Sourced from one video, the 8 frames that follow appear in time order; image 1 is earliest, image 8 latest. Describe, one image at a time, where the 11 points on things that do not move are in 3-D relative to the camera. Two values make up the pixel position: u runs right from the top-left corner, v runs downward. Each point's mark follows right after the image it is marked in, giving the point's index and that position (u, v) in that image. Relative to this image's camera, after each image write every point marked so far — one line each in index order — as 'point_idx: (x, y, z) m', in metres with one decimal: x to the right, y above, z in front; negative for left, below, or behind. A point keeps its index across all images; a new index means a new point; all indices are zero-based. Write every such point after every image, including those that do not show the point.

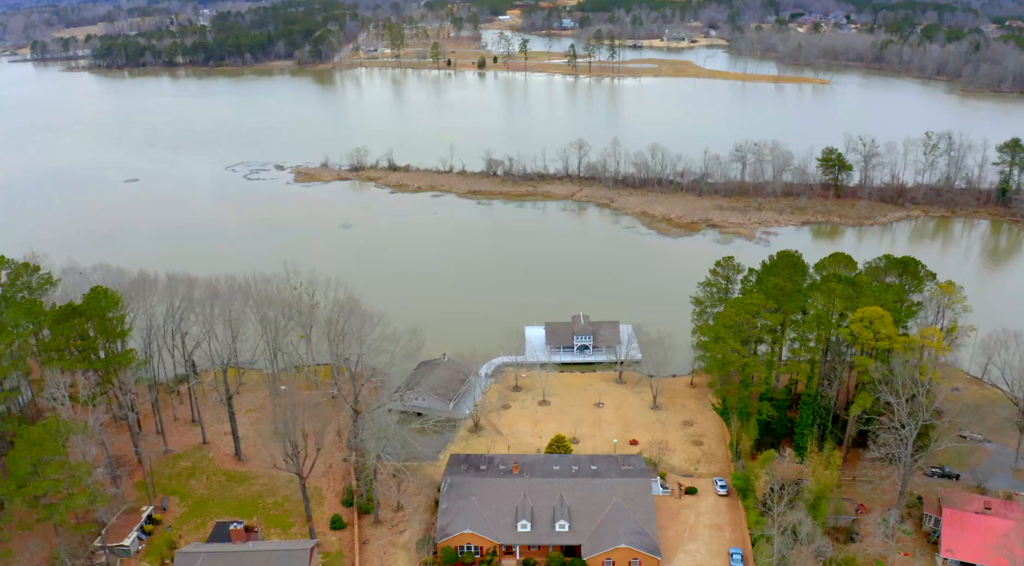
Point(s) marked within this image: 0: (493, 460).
0: (-0.3, -2.3, +10.3) m
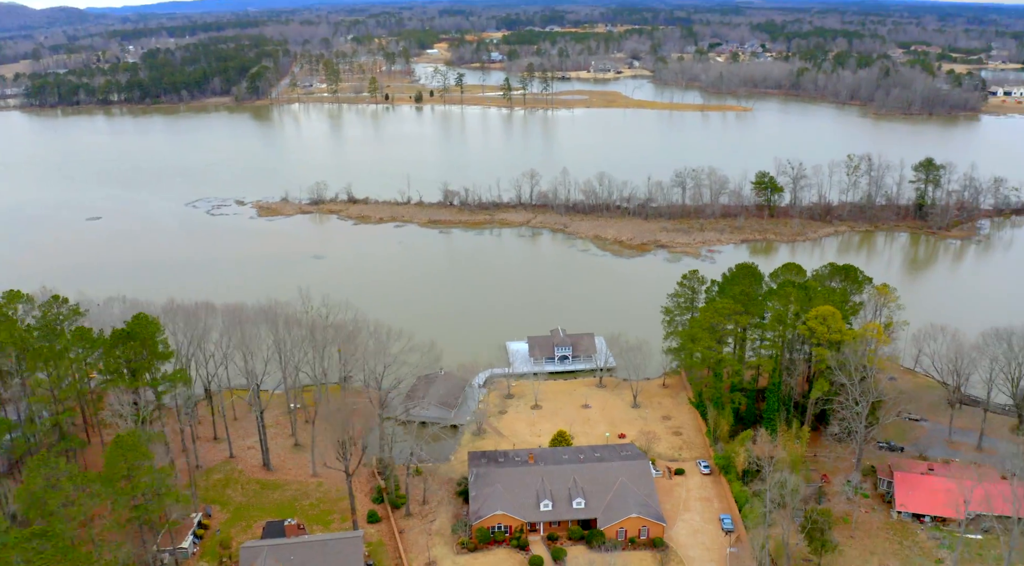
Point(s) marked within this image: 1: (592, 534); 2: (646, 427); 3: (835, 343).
0: (-0.1, -2.5, +11.6) m
1: (+1.1, -3.3, +10.4) m
2: (+2.3, -2.5, +14.0) m
3: (+5.3, -1.0, +12.9) m
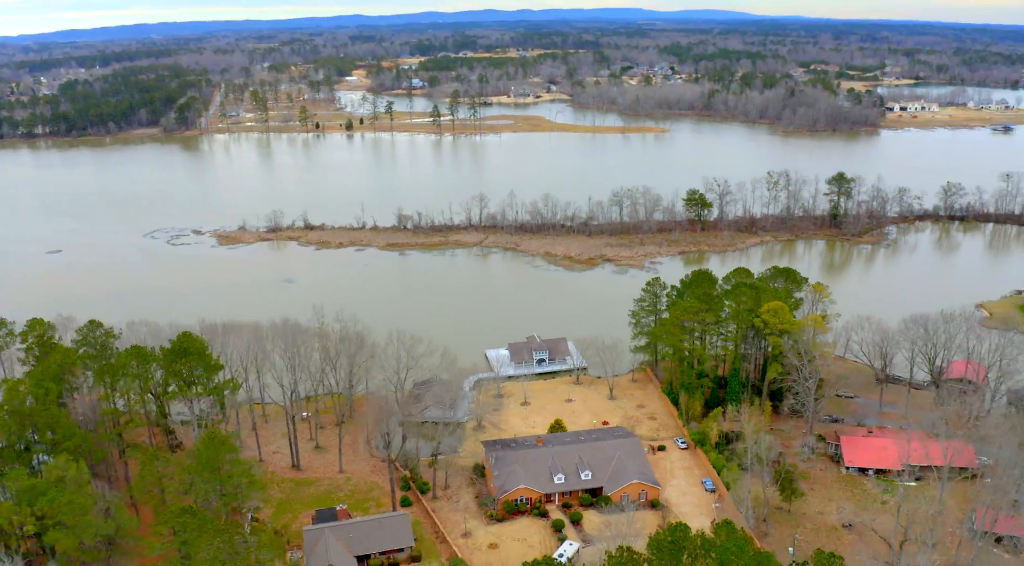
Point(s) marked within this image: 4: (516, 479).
0: (+0.1, -2.7, +13.3) m
1: (+1.4, -3.3, +12.2) m
2: (+2.2, -2.6, +16.0) m
3: (+5.3, -1.0, +15.1) m
4: (+0.1, -3.0, +12.3) m
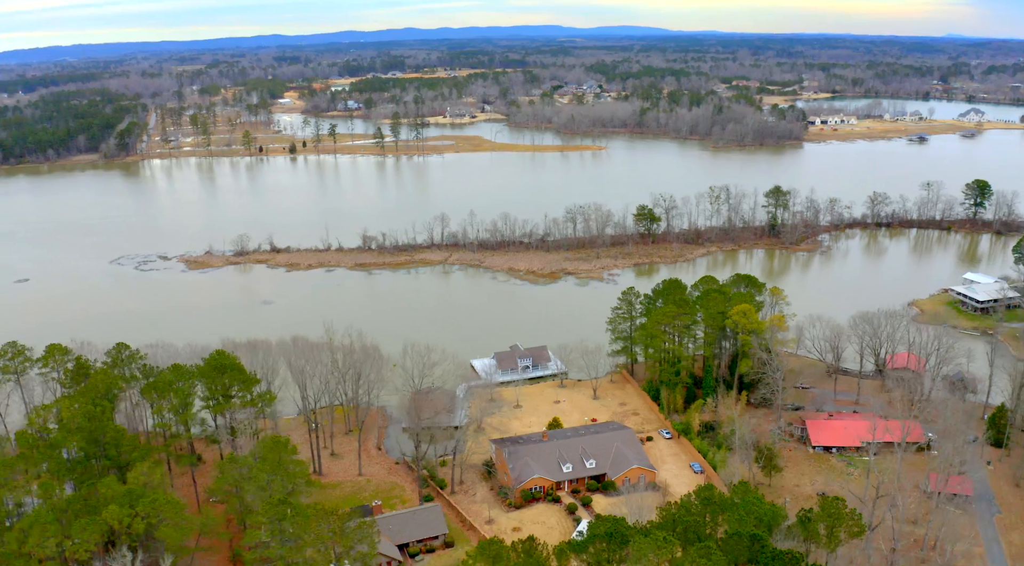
0: (+0.2, -2.9, +14.6) m
1: (+1.6, -3.5, +13.7) m
2: (+2.1, -2.8, +17.4) m
3: (+5.2, -1.0, +16.9) m
4: (+0.3, -3.2, +13.6) m
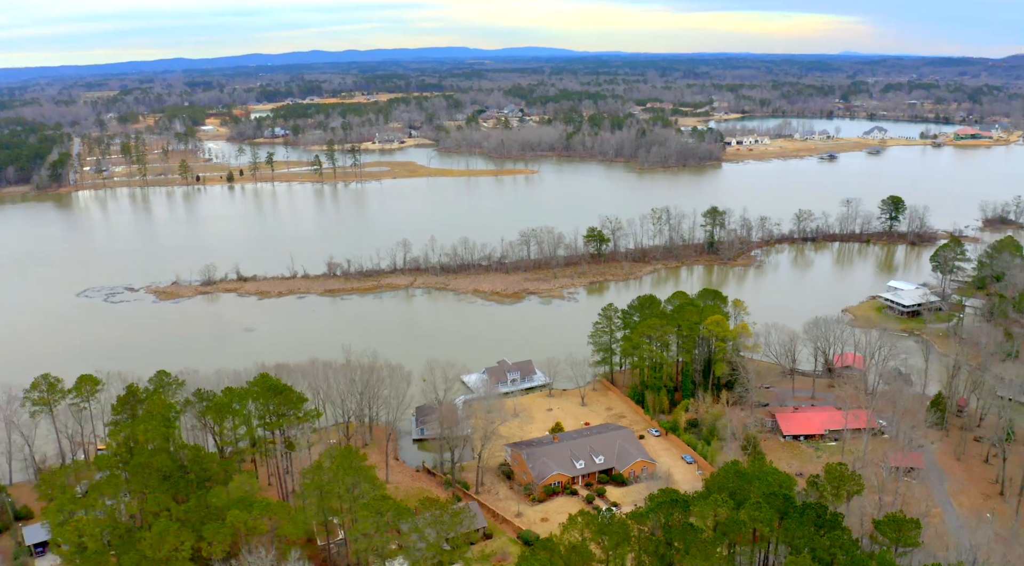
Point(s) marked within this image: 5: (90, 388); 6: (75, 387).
0: (+0.5, -3.2, +16.2) m
1: (+2.0, -3.8, +15.4) m
2: (+2.1, -3.2, +19.2) m
3: (+5.1, -1.3, +19.0) m
4: (+0.7, -3.5, +15.2) m
5: (-8.4, -2.2, +15.6) m
6: (-8.7, -2.1, +15.5) m
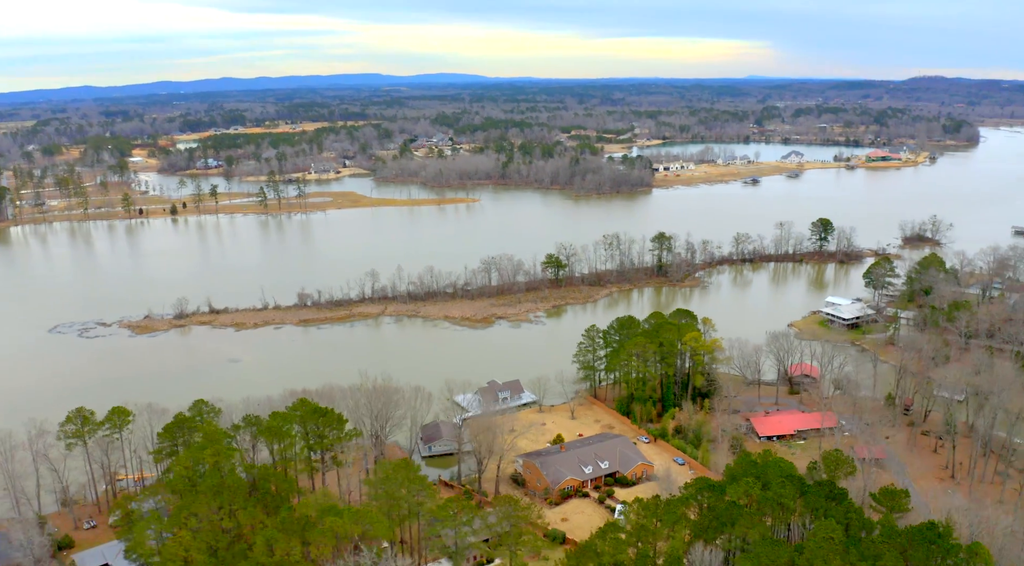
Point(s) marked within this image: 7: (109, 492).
0: (+0.7, -3.8, +17.8) m
1: (+2.3, -4.2, +17.1) m
2: (+2.1, -3.8, +20.9) m
3: (+5.1, -1.9, +21.0) m
4: (+1.0, -4.0, +16.8) m
5: (-8.1, -2.9, +16.4) m
6: (-8.3, -2.8, +16.3) m
7: (-8.5, -4.5, +16.6) m
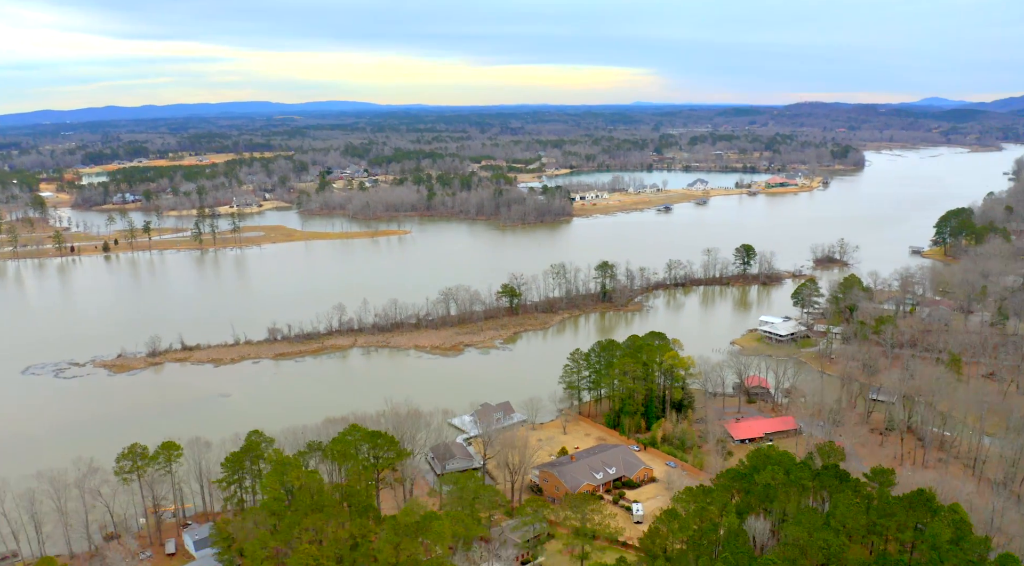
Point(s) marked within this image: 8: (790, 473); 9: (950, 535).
0: (+1.1, -4.5, +19.8) m
1: (+2.8, -4.9, +19.3) m
2: (+2.1, -4.6, +23.1) m
3: (+5.0, -2.6, +23.6) m
4: (+1.5, -4.7, +18.9) m
5: (-7.5, -3.8, +17.5) m
6: (-7.8, -3.7, +17.4) m
7: (-7.9, -5.4, +17.6) m
8: (+4.6, -3.1, +13.0) m
9: (+6.1, -3.5, +11.0) m
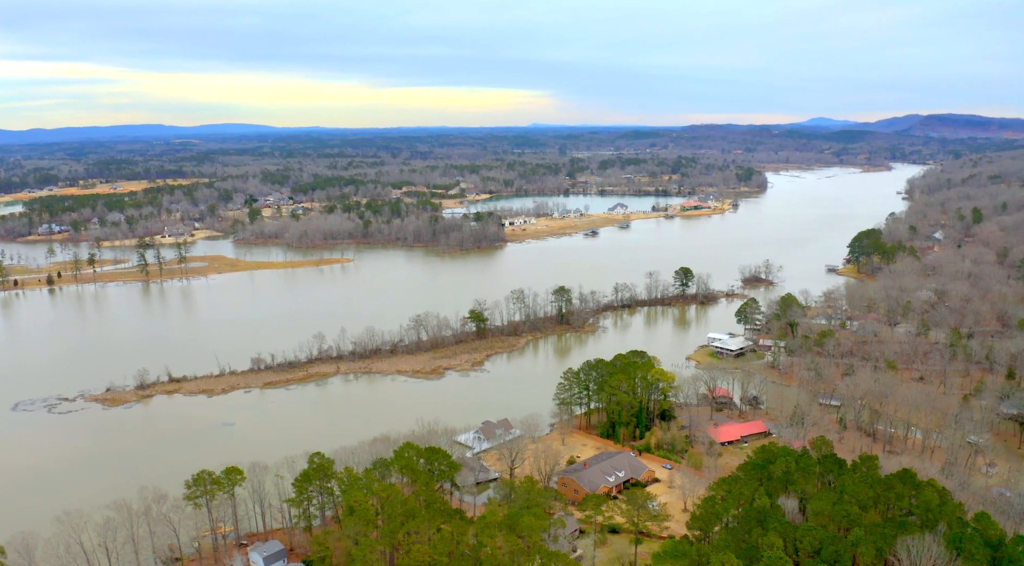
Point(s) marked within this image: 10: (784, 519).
0: (+1.7, -5.2, +22.3) m
1: (+3.4, -5.6, +21.9) m
2: (+2.3, -5.4, +25.6) m
3: (+5.1, -3.3, +26.5) m
4: (+2.2, -5.4, +21.3) m
5: (-6.7, -4.6, +19.1) m
6: (-6.9, -4.6, +19.0) m
7: (-7.0, -6.2, +19.1) m
8: (+5.8, -3.6, +15.9) m
9: (+7.5, -3.9, +14.0) m
10: (+4.9, -4.3, +14.3) m
